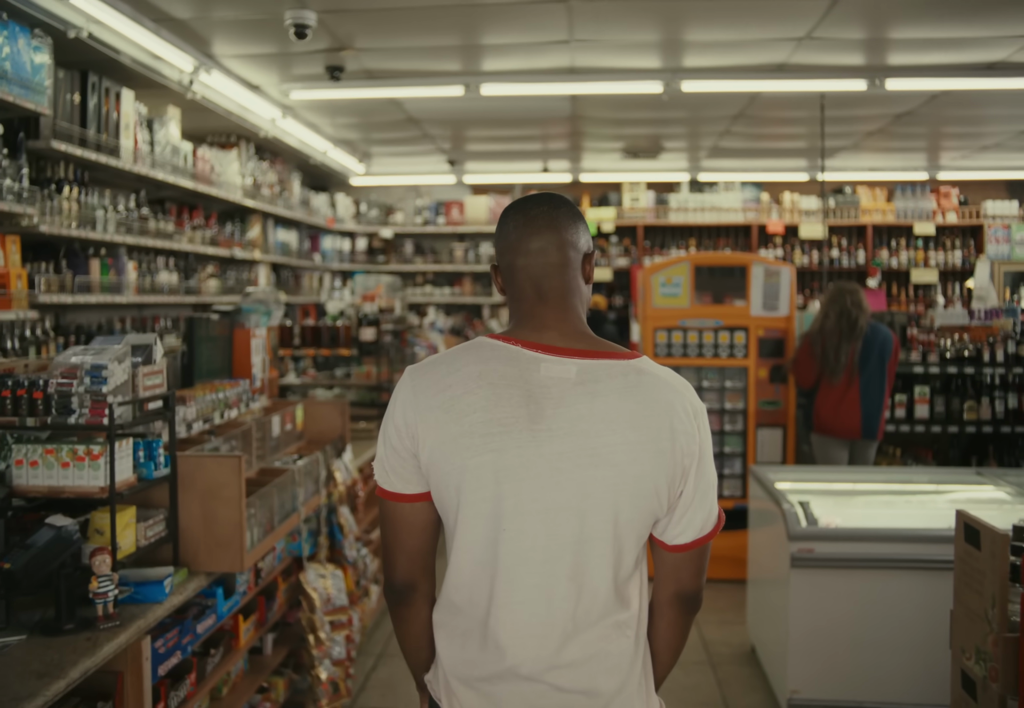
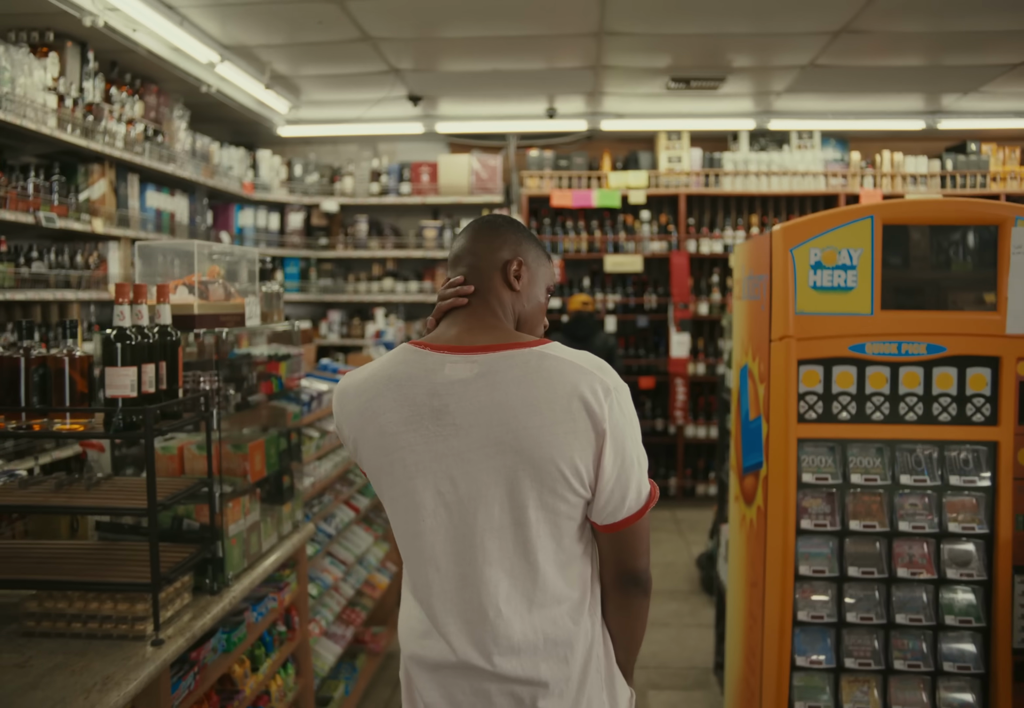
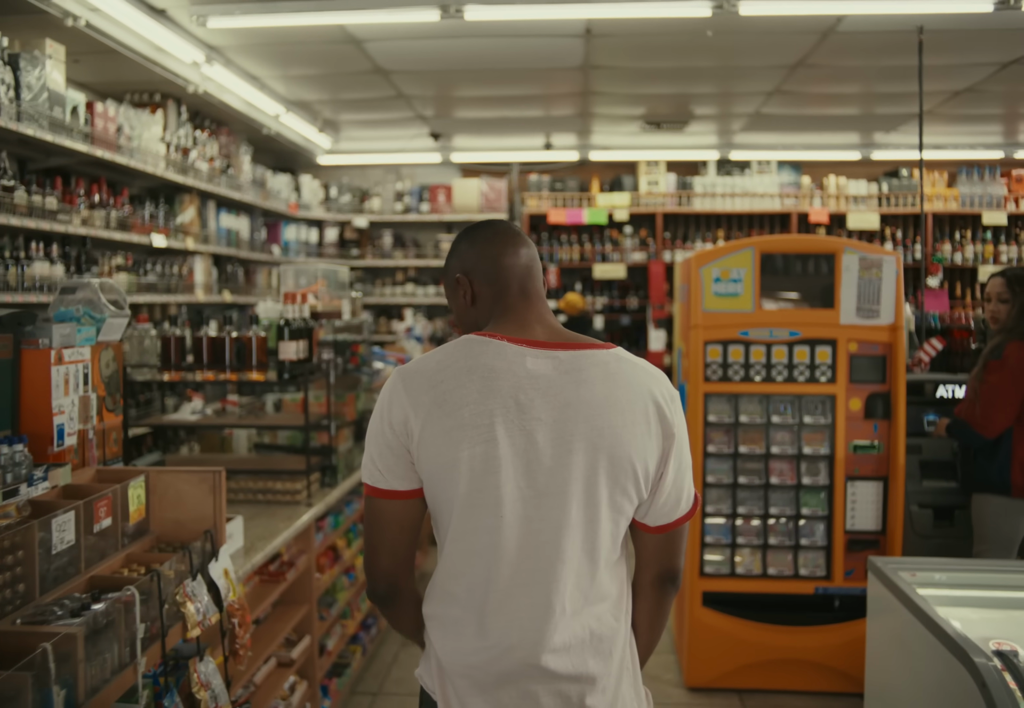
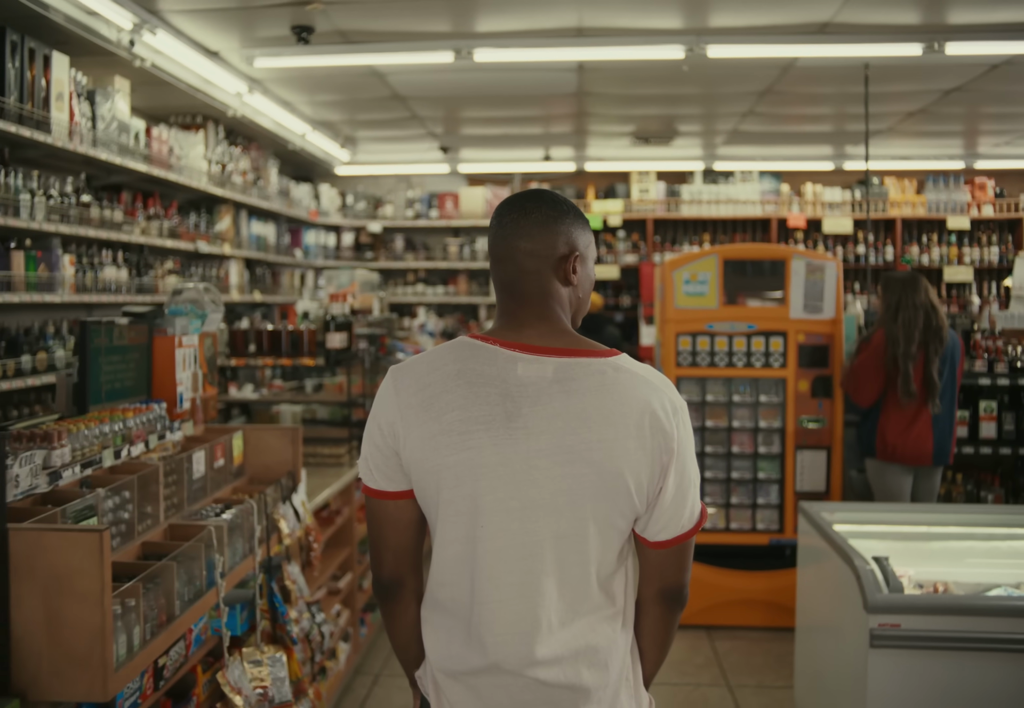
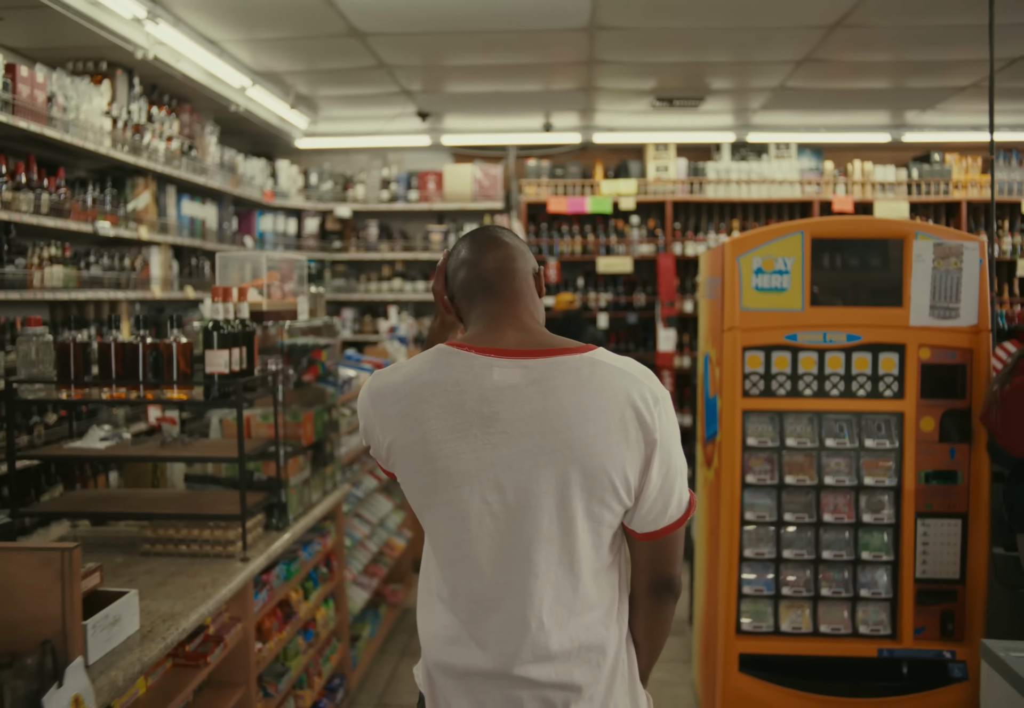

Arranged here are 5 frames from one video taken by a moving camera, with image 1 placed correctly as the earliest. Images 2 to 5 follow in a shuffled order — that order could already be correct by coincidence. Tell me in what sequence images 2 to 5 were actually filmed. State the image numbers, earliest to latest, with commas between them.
4, 3, 5, 2
